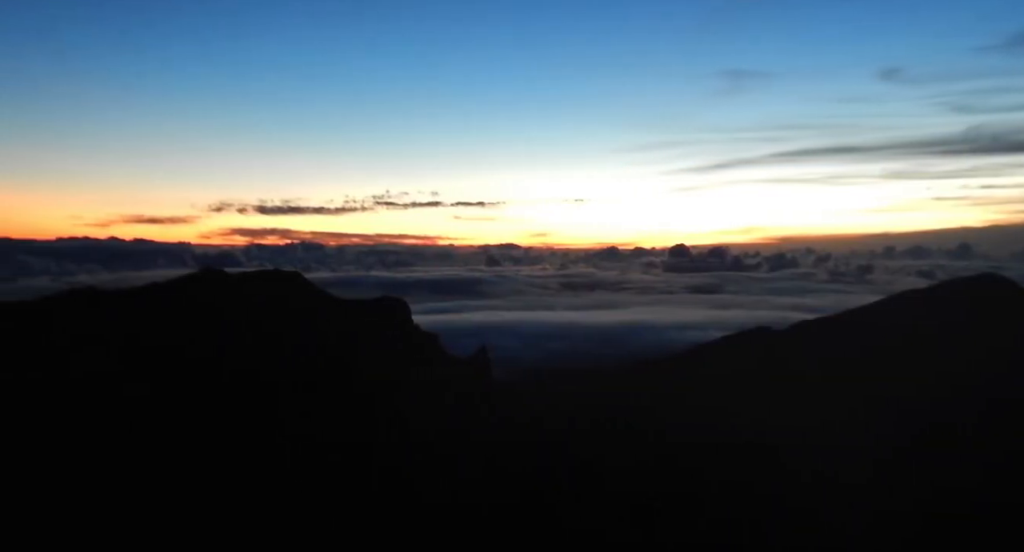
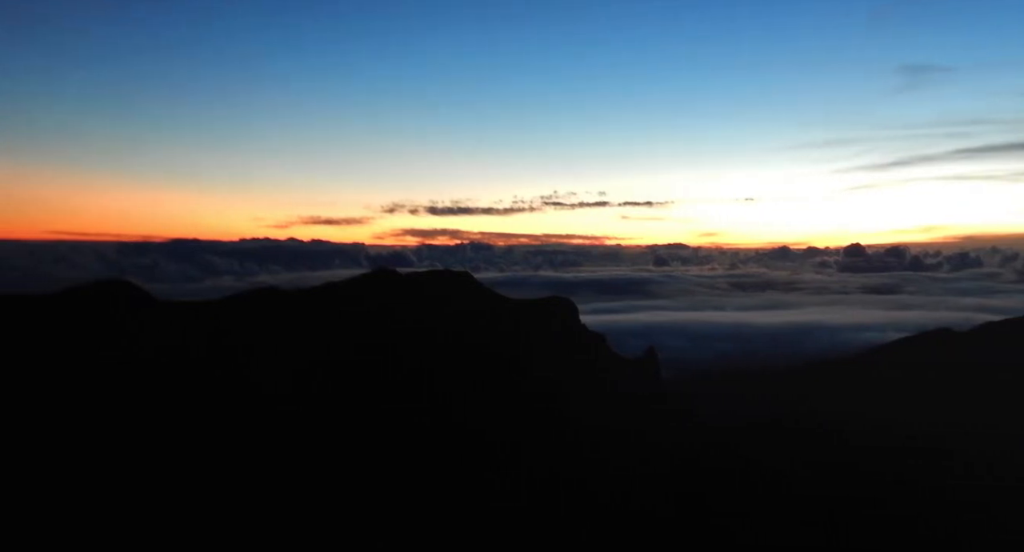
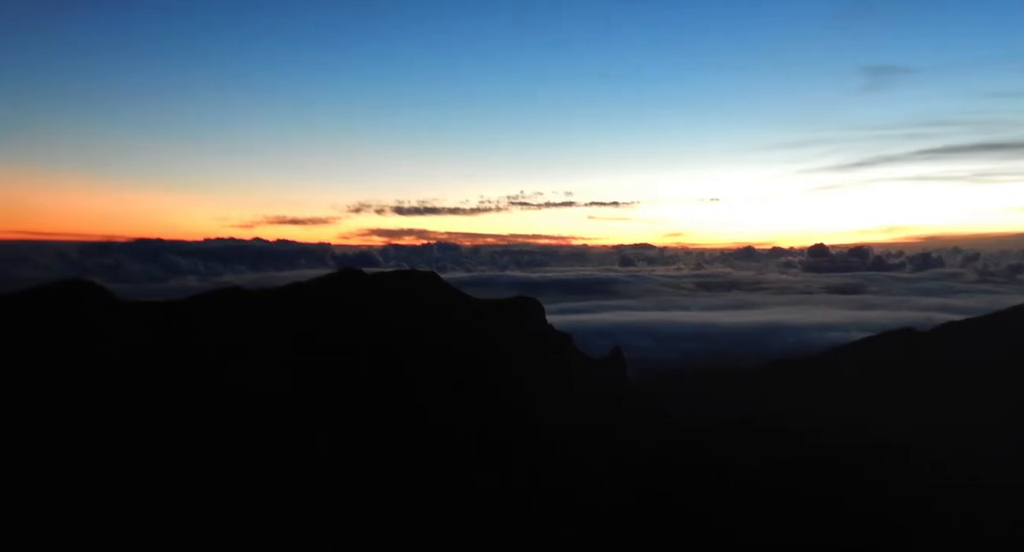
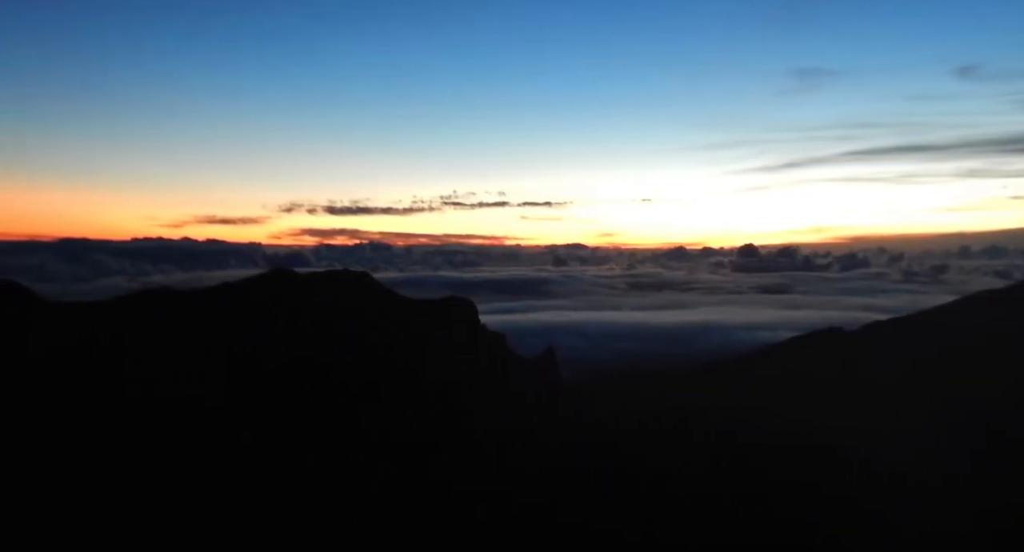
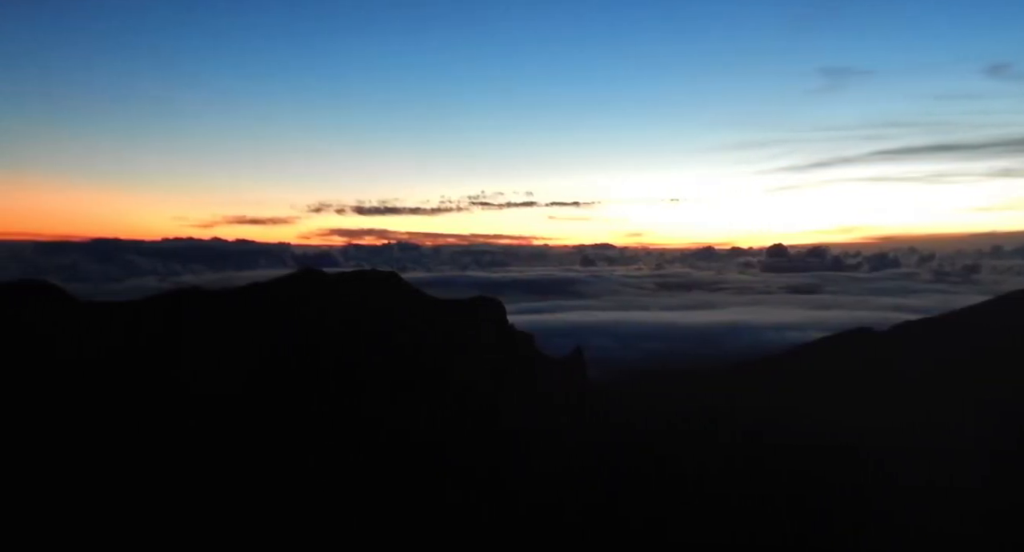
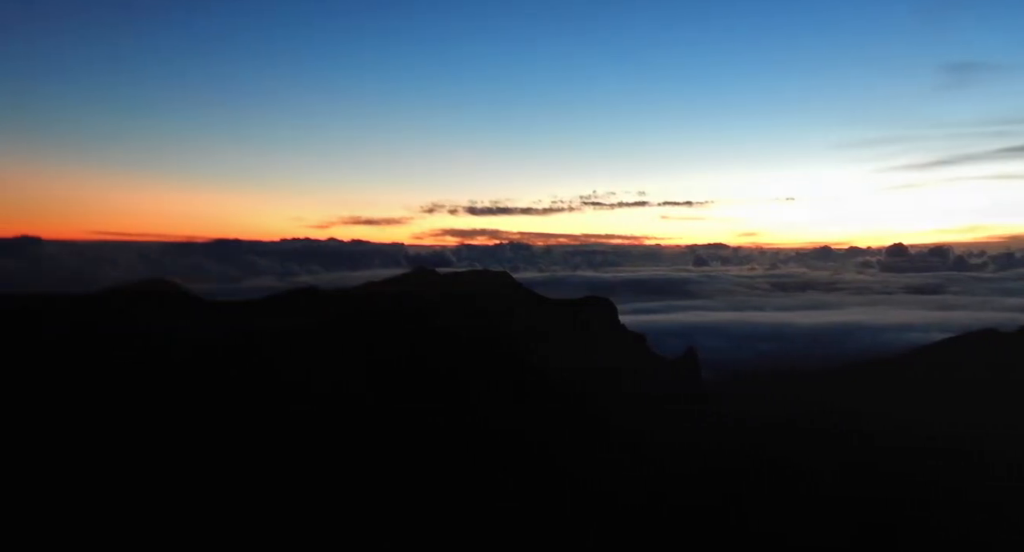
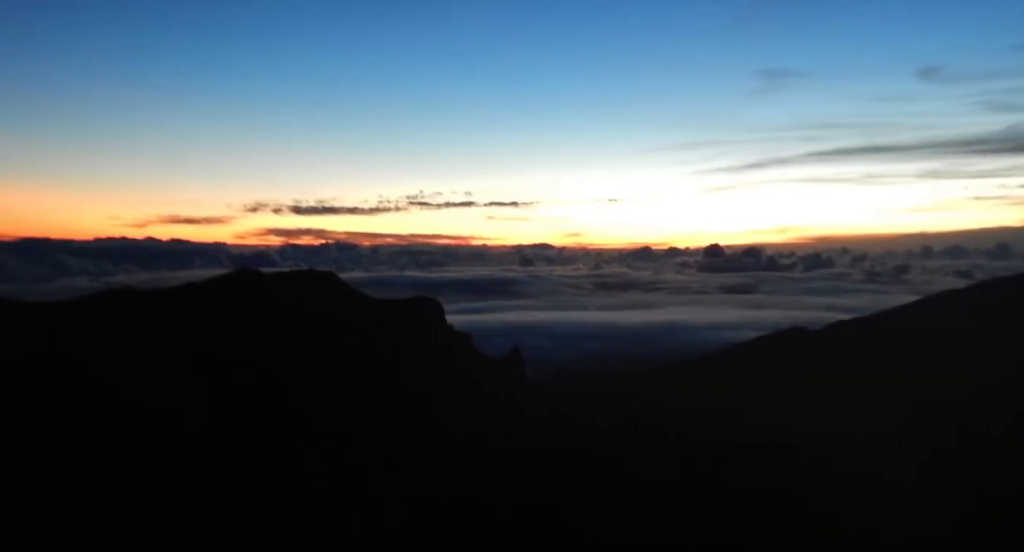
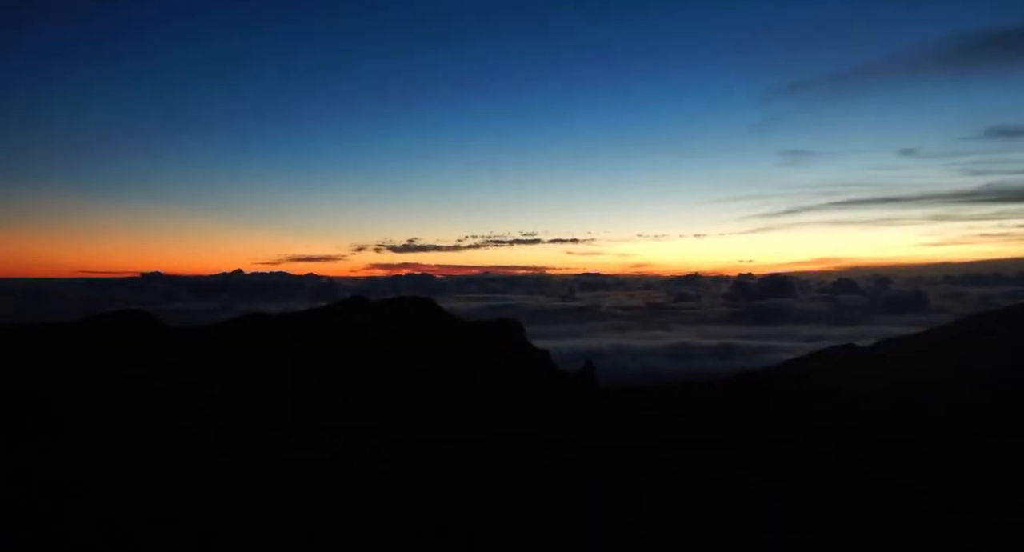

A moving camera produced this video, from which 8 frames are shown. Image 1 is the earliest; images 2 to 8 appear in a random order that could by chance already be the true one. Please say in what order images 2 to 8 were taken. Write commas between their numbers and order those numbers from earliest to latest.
7, 4, 5, 3, 2, 6, 8
